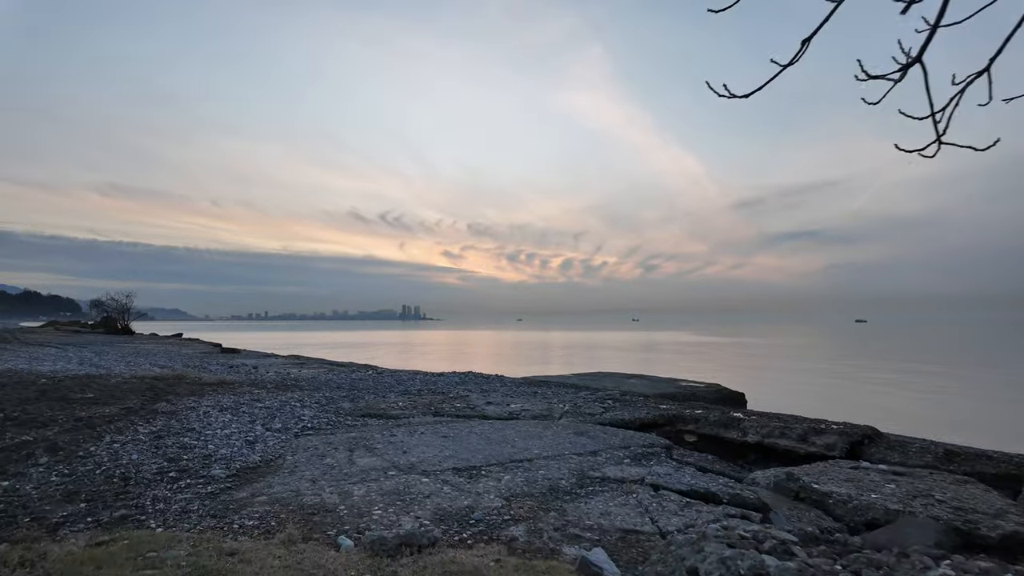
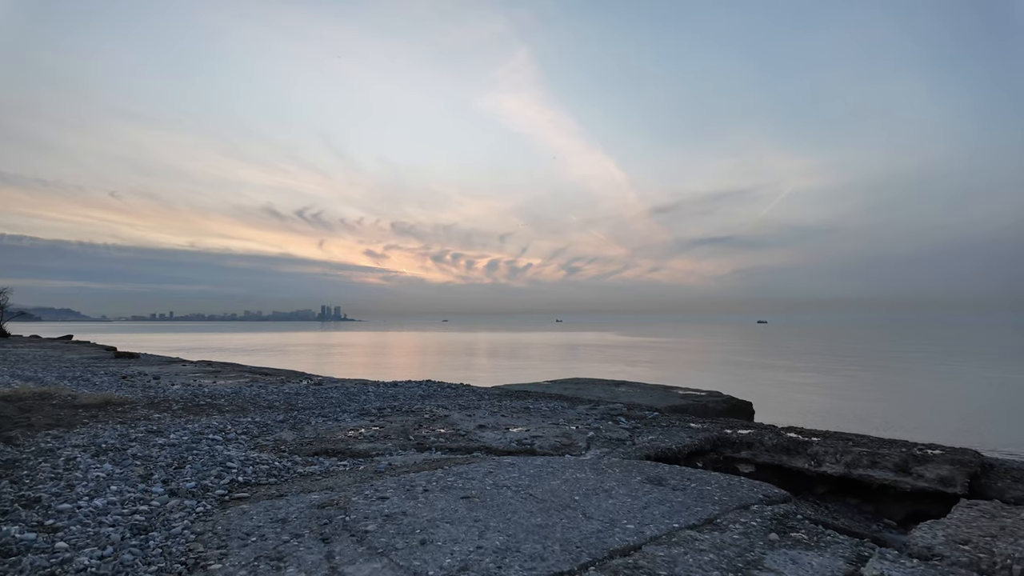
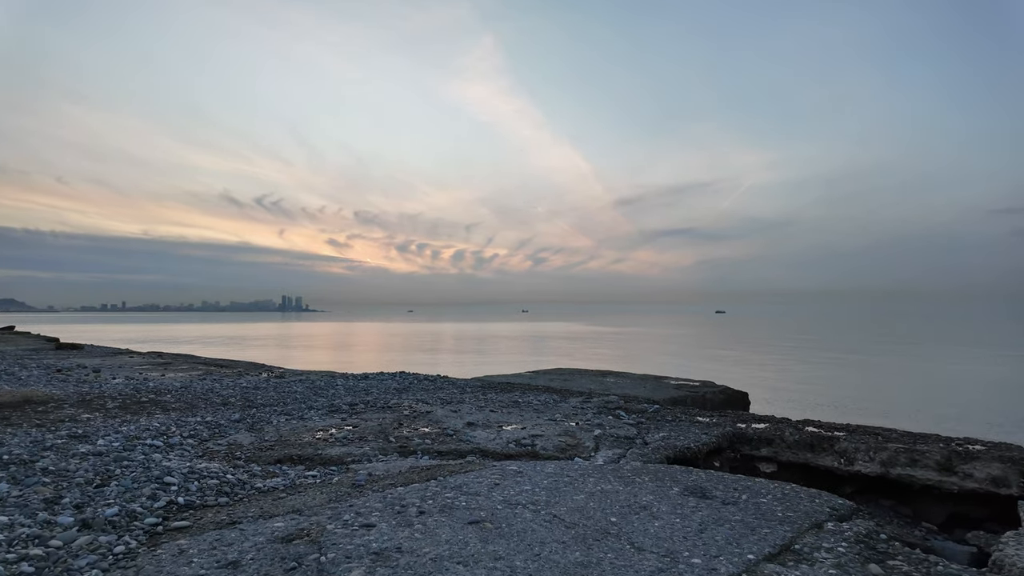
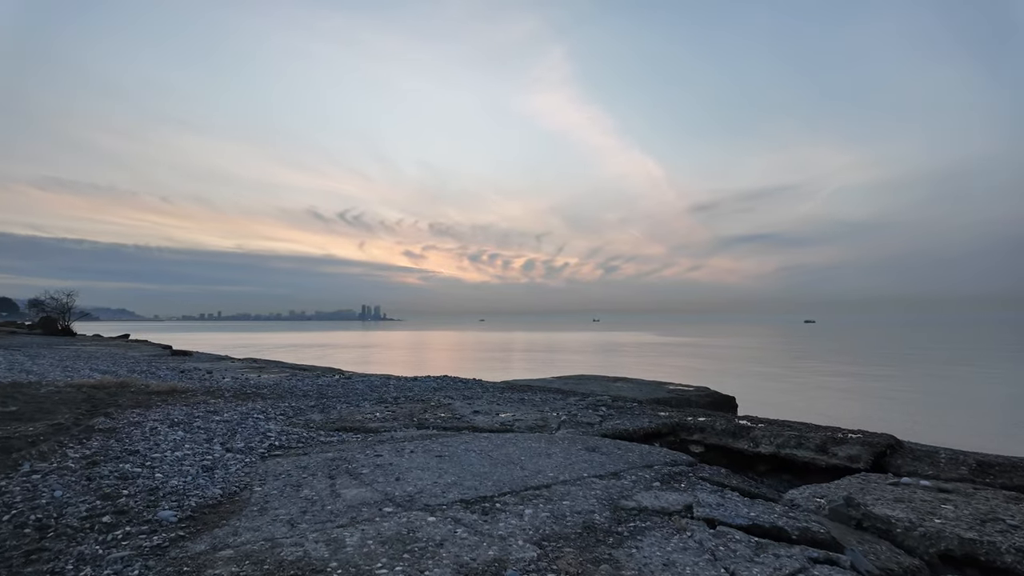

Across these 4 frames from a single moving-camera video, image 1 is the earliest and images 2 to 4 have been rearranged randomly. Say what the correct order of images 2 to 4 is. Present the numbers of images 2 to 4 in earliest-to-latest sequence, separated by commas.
4, 2, 3
